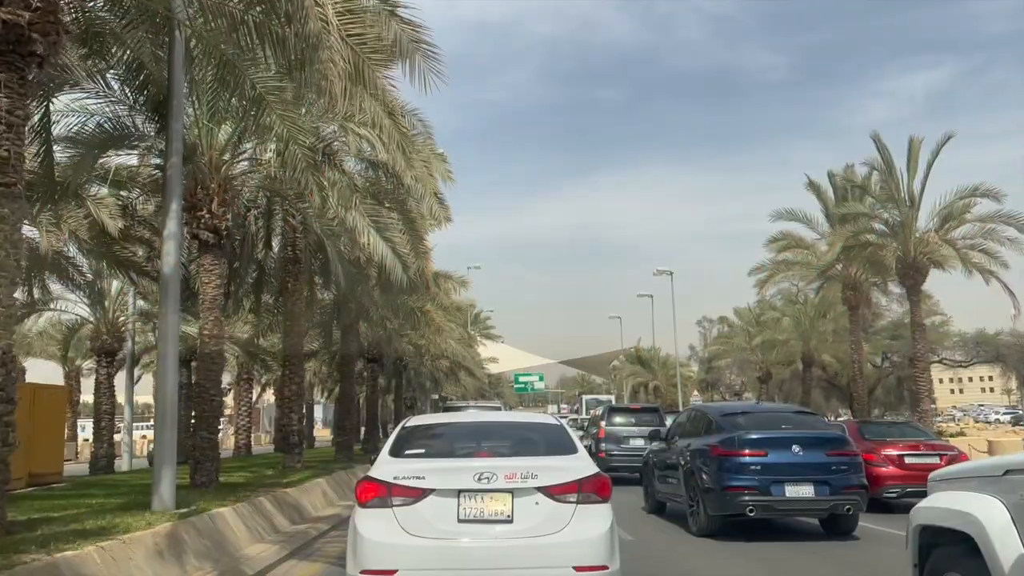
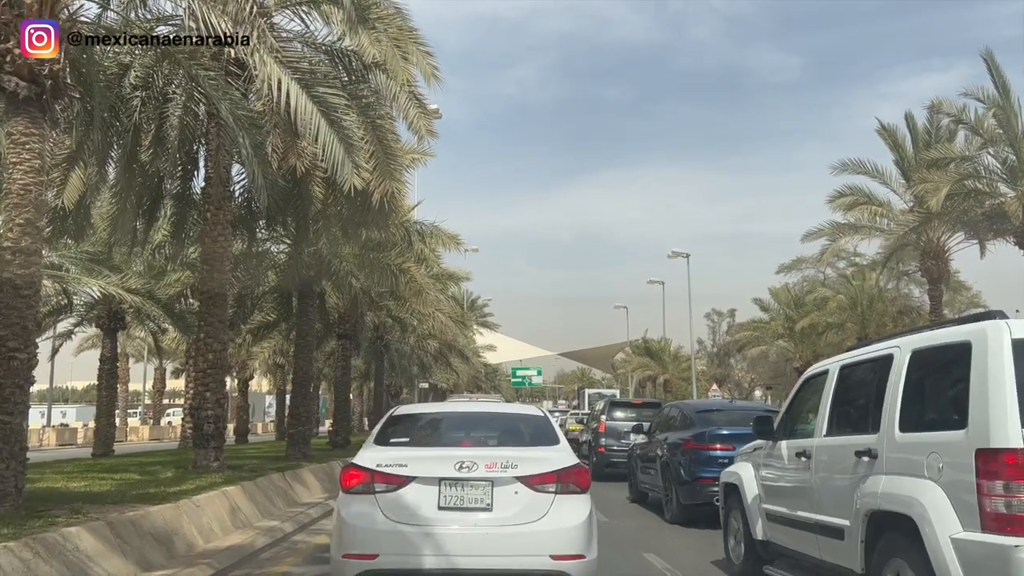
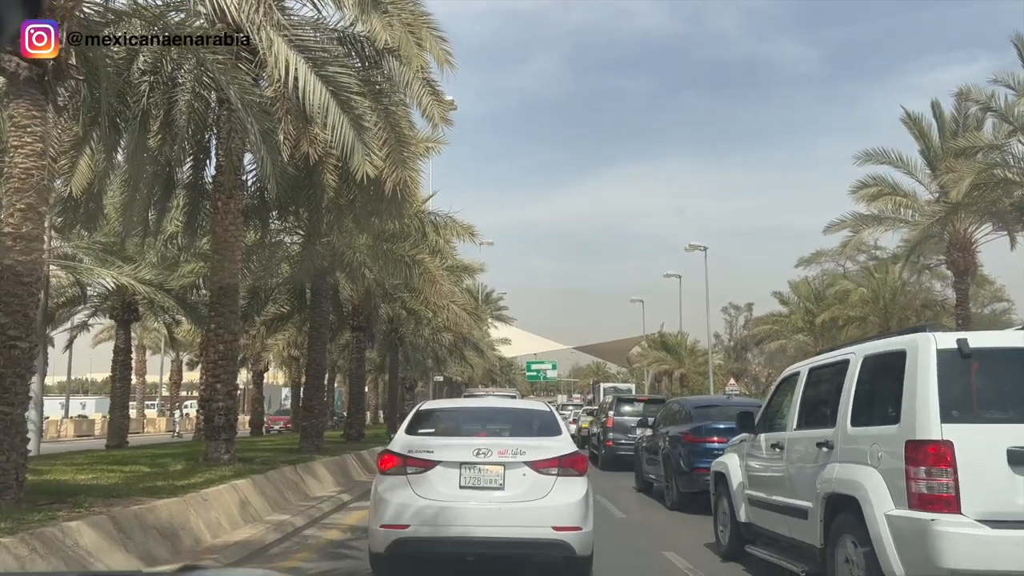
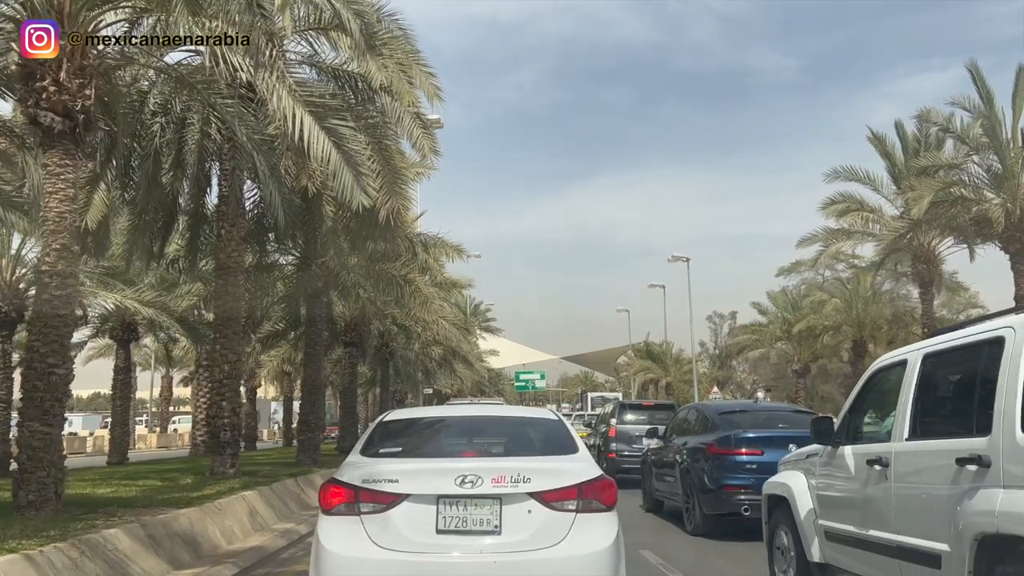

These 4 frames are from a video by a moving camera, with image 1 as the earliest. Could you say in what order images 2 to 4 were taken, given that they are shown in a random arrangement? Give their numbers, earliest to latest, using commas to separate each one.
4, 2, 3
